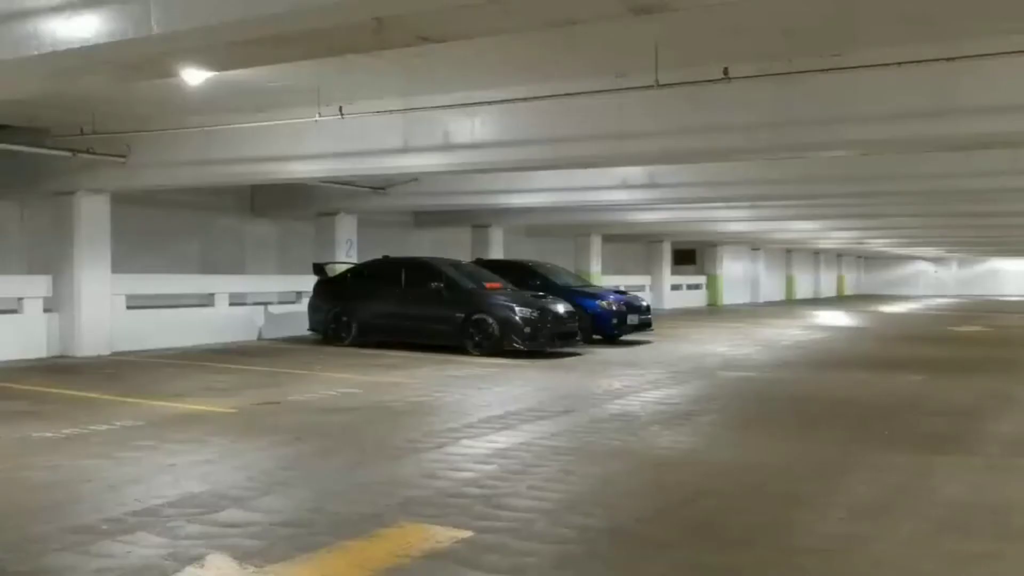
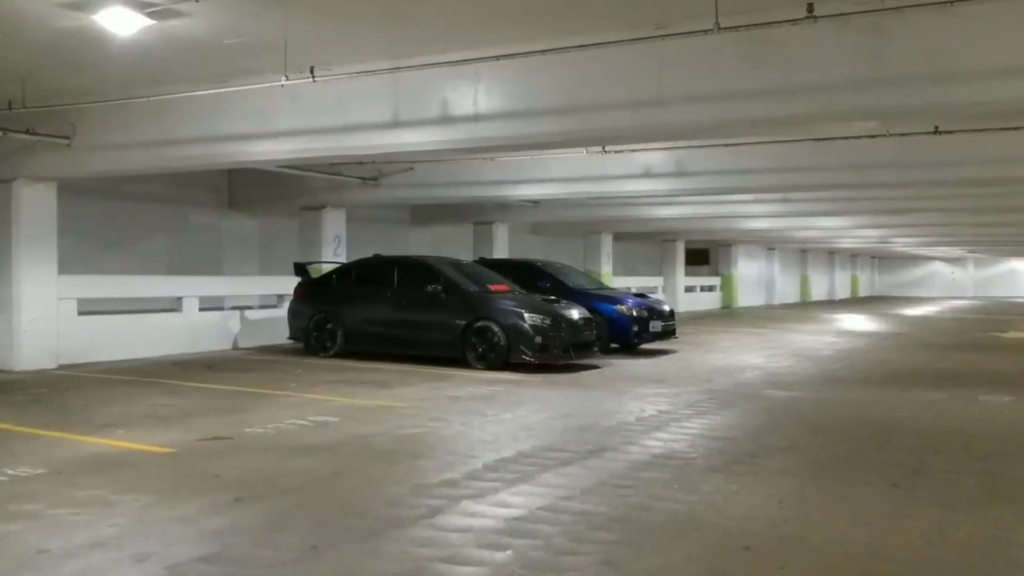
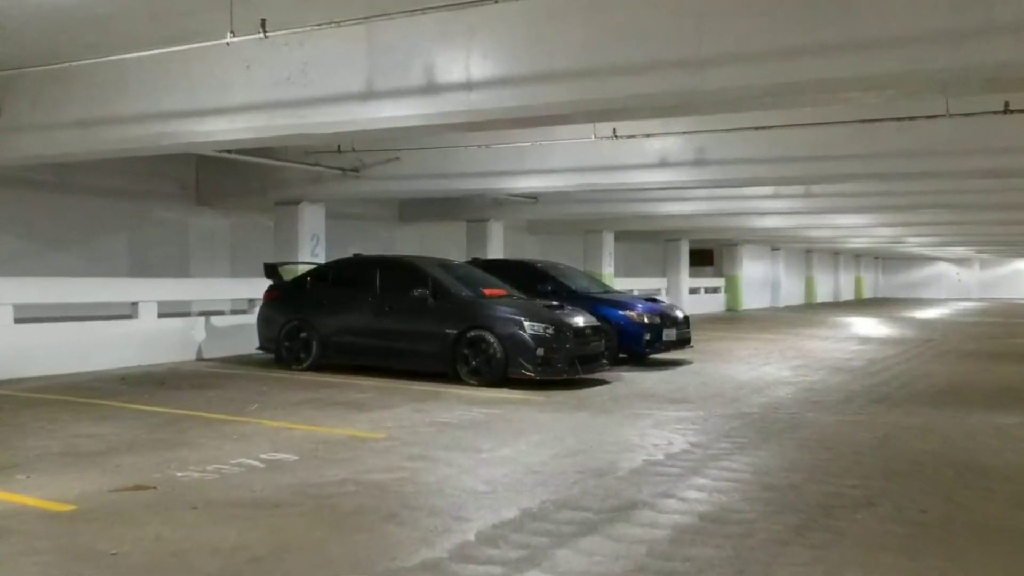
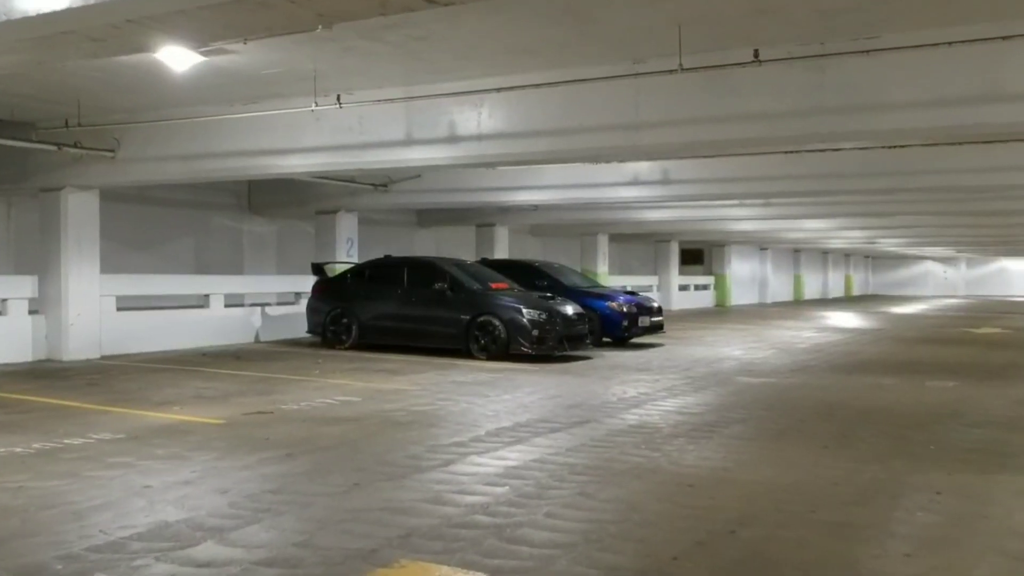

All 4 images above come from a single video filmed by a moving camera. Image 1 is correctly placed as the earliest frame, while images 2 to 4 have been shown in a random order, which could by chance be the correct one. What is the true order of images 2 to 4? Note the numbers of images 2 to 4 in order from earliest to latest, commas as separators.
4, 2, 3
